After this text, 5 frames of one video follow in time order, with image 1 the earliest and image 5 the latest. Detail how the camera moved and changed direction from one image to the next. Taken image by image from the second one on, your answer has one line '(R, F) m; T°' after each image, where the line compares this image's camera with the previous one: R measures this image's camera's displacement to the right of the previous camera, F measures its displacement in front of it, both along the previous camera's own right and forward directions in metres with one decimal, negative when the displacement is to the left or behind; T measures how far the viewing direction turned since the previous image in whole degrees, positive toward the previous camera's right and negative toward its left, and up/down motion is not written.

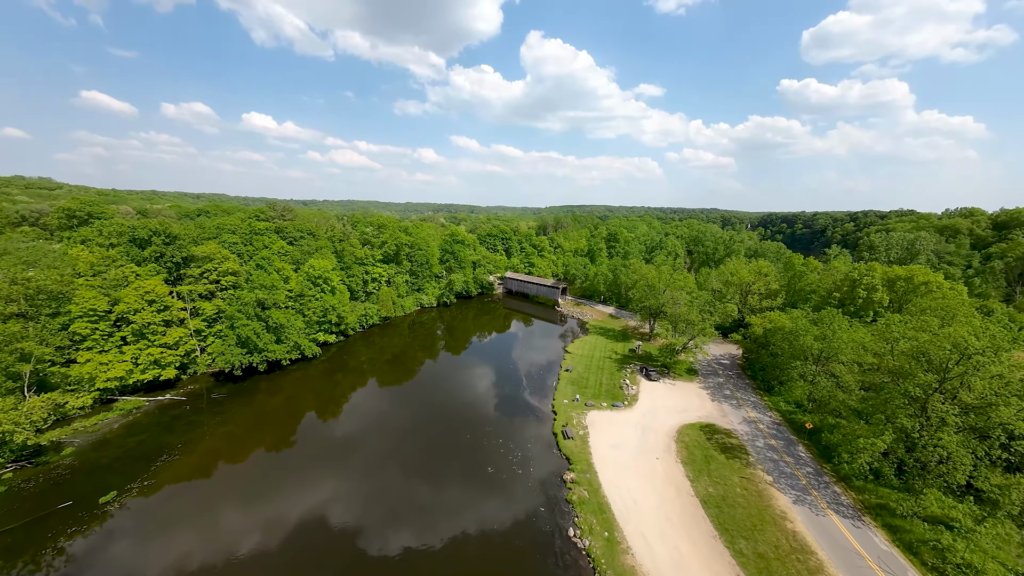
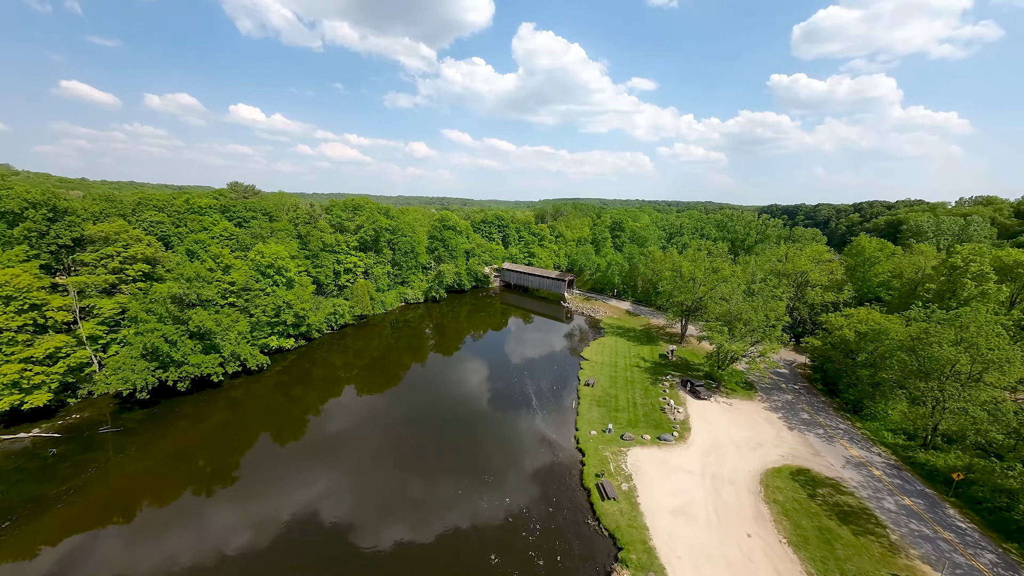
(-1.0, +9.2) m; +1°
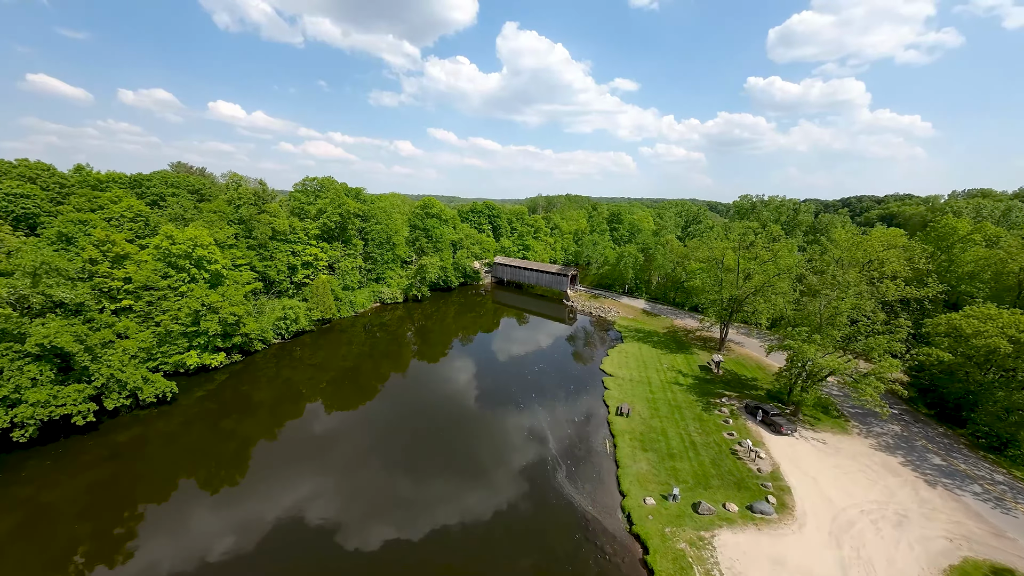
(-1.1, +8.6) m; +2°
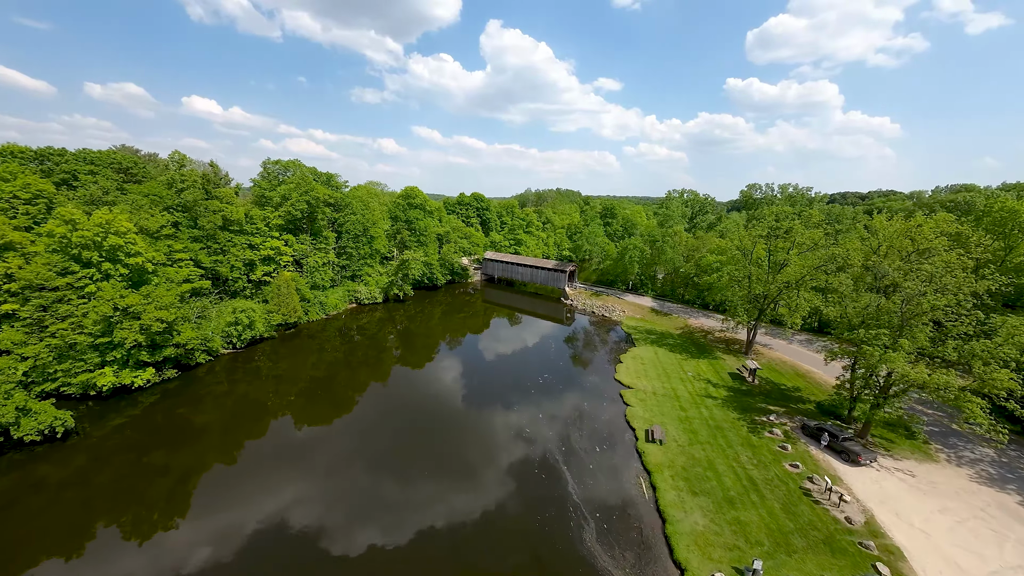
(-0.9, +4.9) m; +2°
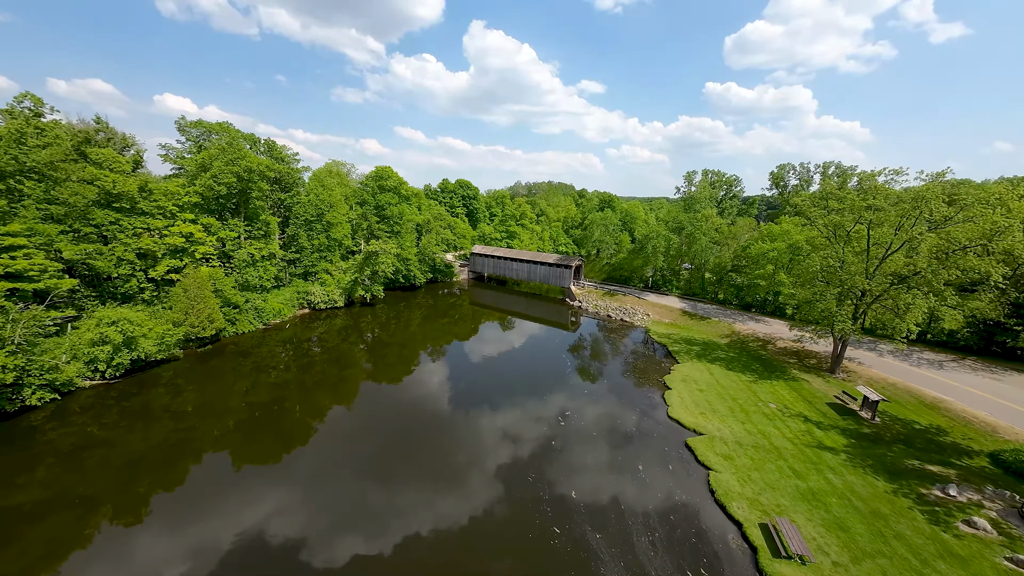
(-0.9, +8.5) m; +2°
